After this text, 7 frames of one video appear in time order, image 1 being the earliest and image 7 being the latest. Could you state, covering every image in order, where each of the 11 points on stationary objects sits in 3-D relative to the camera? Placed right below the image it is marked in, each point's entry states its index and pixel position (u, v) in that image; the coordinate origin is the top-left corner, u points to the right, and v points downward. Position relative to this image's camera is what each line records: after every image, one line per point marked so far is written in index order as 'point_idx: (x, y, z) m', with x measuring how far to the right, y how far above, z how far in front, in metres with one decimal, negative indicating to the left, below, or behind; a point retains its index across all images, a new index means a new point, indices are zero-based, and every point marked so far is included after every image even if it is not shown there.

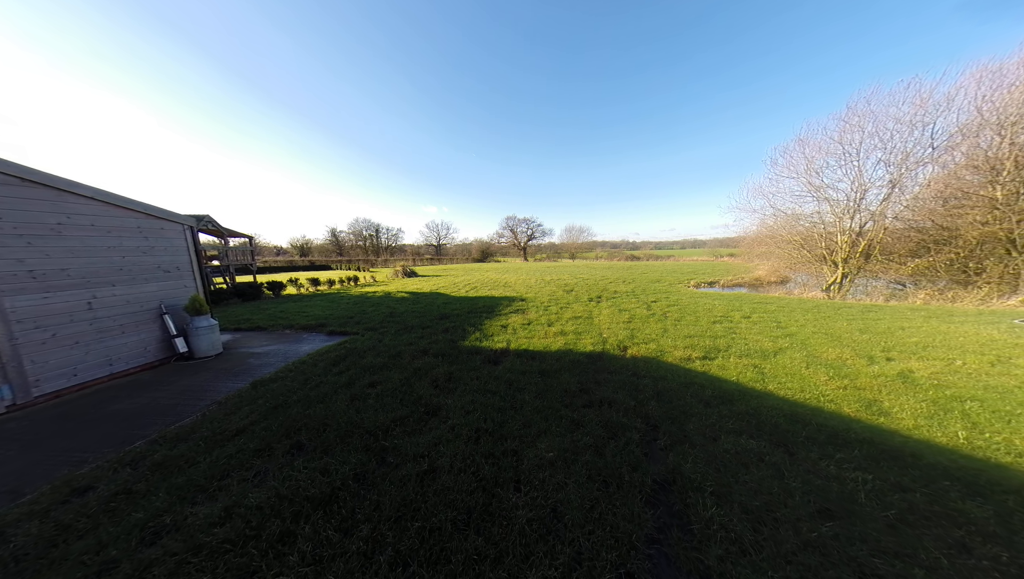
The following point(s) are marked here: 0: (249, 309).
0: (-9.1, -0.7, +8.4) m
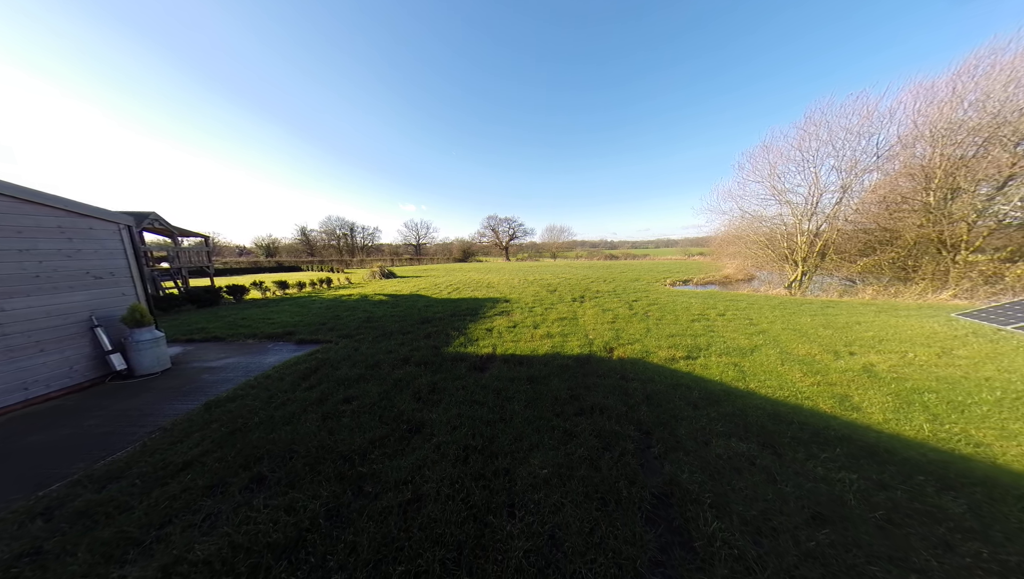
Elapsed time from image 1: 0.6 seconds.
0: (-9.6, -0.9, +7.6) m
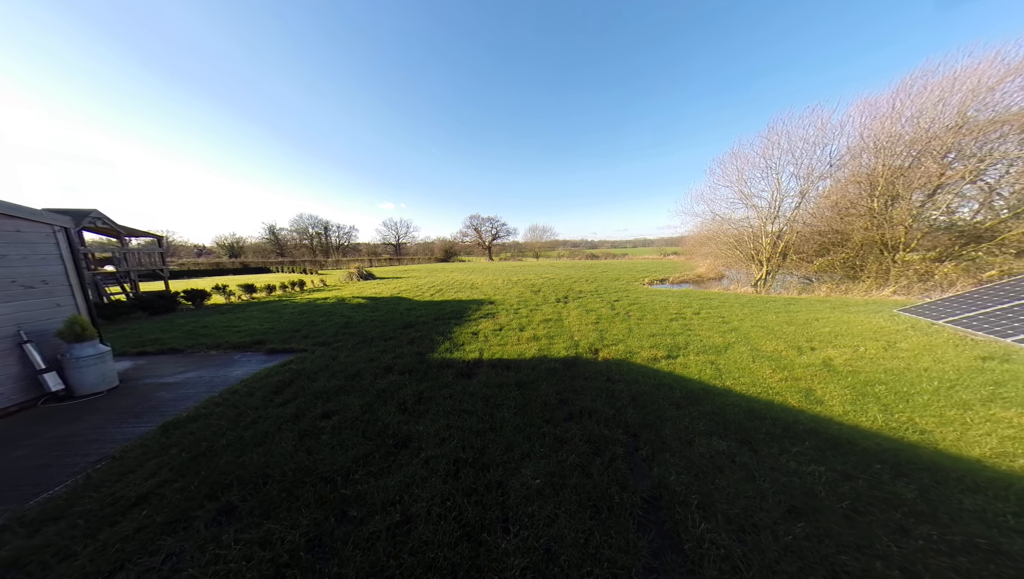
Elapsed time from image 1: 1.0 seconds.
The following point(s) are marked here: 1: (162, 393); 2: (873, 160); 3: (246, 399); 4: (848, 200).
0: (-10.0, -1.0, +6.9) m
1: (-5.0, -1.5, +3.5) m
2: (+13.8, +4.9, +9.3) m
3: (-3.5, -1.4, +3.2) m
4: (+13.3, +3.6, +9.7) m
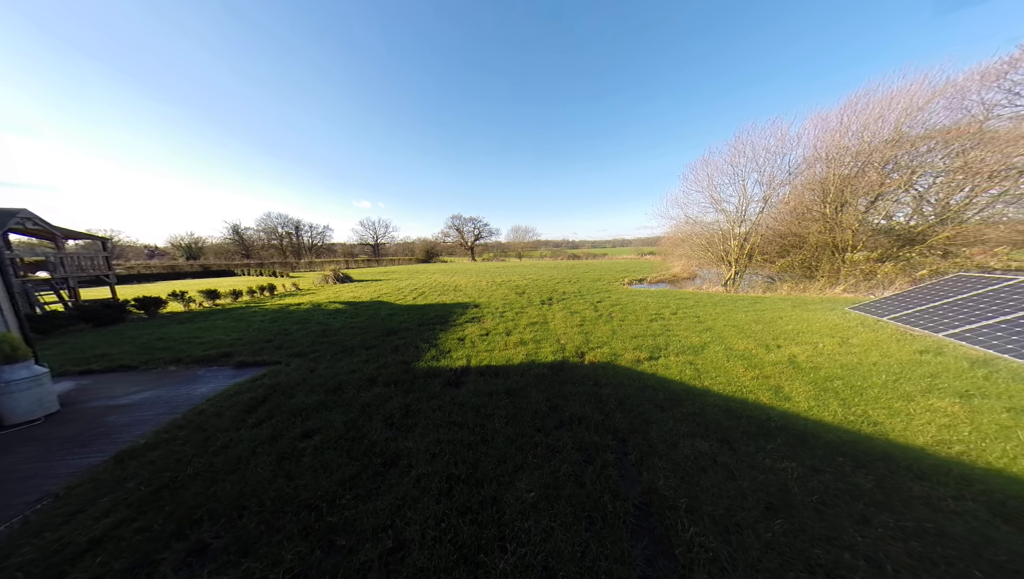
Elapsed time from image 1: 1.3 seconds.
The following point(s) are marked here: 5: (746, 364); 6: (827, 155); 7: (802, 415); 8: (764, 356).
0: (-10.4, -1.3, +6.2) m
1: (-5.2, -1.7, +3.1) m
2: (+13.1, +5.0, +10.2) m
3: (-3.6, -1.6, +2.9) m
4: (+12.7, +3.6, +10.6) m
5: (+3.7, -1.2, +3.8) m
6: (+13.2, +5.6, +10.2) m
7: (+3.1, -1.4, +2.6) m
8: (+4.3, -1.1, +4.1) m
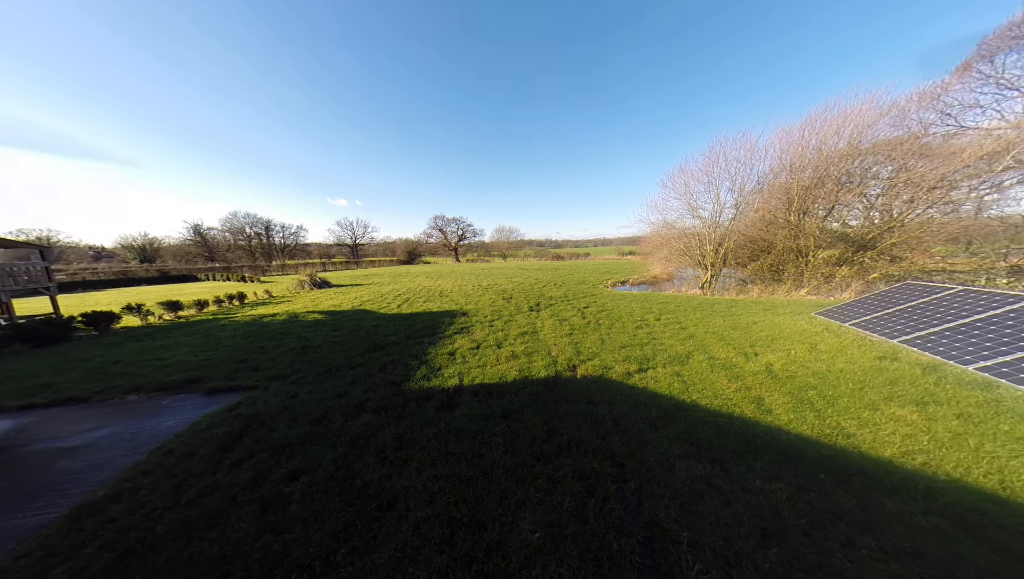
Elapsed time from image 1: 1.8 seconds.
0: (-10.6, -1.7, +5.5) m
1: (-5.2, -2.0, +2.8) m
2: (+12.5, +4.9, +11.0) m
3: (-3.6, -1.9, +2.7) m
4: (+12.1, +3.5, +11.3) m
5: (+3.6, -1.4, +4.0) m
6: (+12.6, +5.5, +11.0) m
7: (+3.1, -1.6, +2.8) m
8: (+4.1, -1.3, +4.3) m
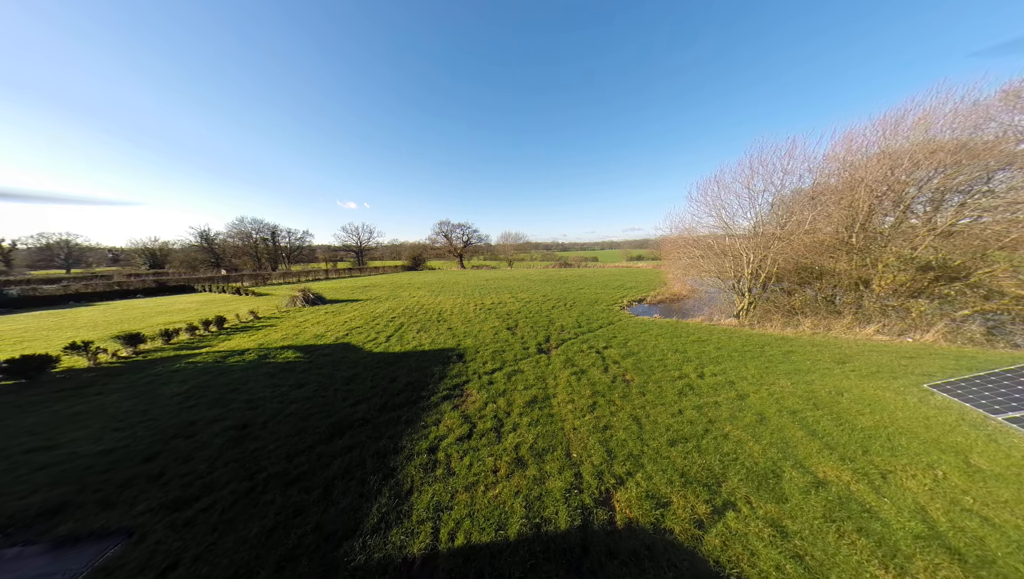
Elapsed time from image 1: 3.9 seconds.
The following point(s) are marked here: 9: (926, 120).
0: (-10.5, -2.8, +4.3) m
1: (-5.2, -3.1, +1.4) m
2: (+12.7, +3.6, +9.3) m
3: (-3.6, -3.0, +1.3) m
4: (+12.3, +2.2, +9.6) m
5: (+3.6, -2.5, +2.5) m
6: (+12.9, +4.3, +9.3) m
7: (+3.1, -2.7, +1.2) m
8: (+4.2, -2.5, +2.8) m
9: (+14.3, +5.9, +8.4) m
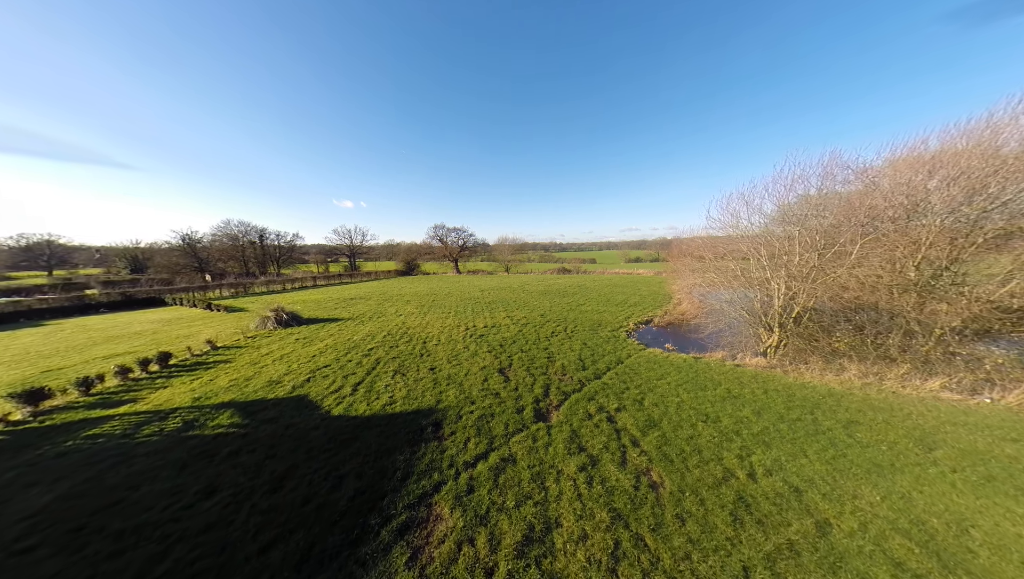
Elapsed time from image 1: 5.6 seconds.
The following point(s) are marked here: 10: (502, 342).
0: (-10.8, -4.1, +2.6) m
1: (-5.4, -4.4, -0.2) m
2: (+12.5, +2.3, +7.8) m
3: (-3.8, -4.3, -0.3) m
4: (+12.0, +0.9, +8.1) m
5: (+3.4, -3.9, +1.0) m
6: (+12.6, +2.9, +7.9) m
7: (+2.9, -4.0, -0.3) m
8: (+4.0, -3.8, +1.3) m
9: (+14.1, +4.5, +7.0) m
10: (-0.5, -2.5, +11.8) m
